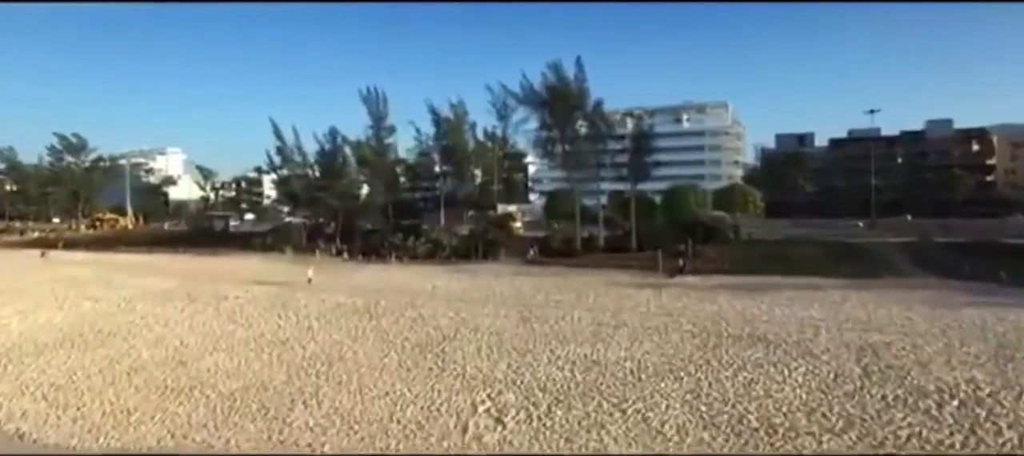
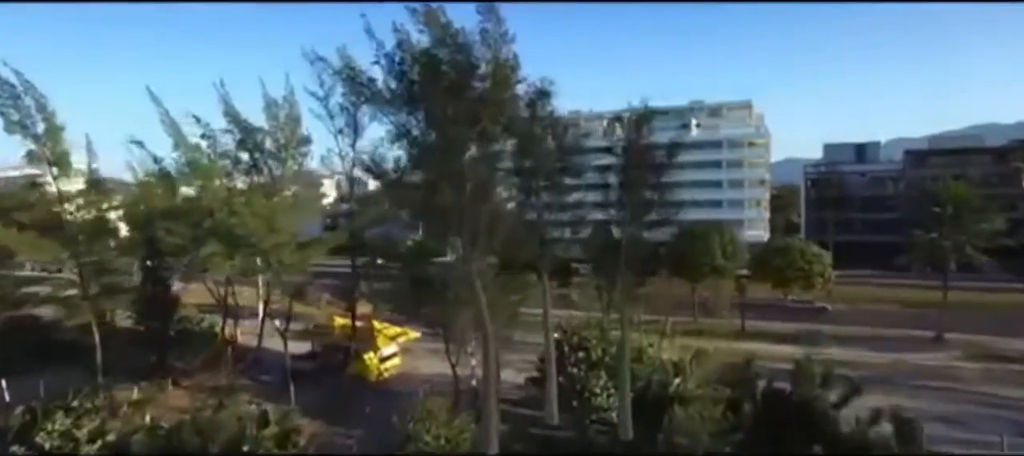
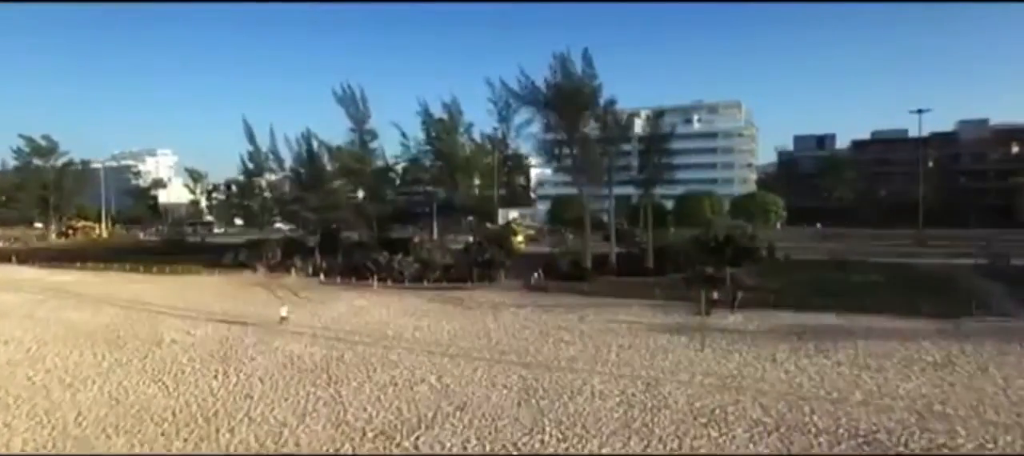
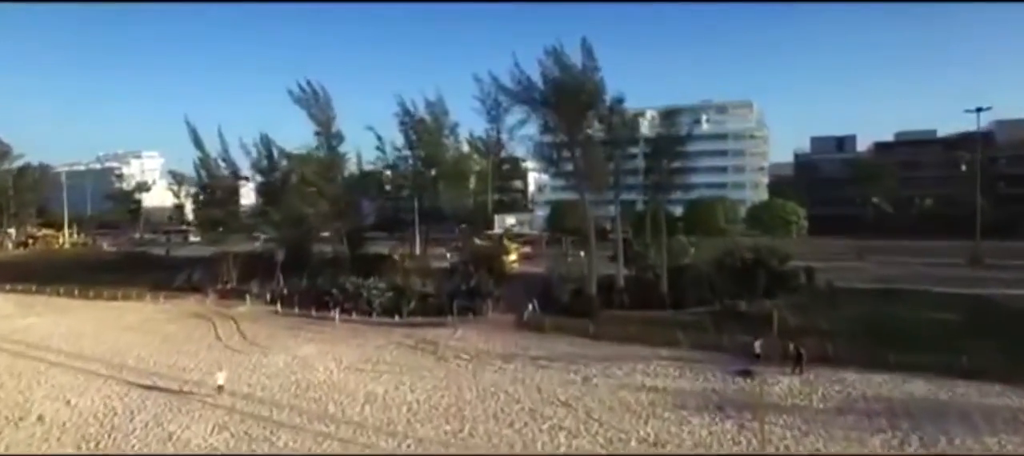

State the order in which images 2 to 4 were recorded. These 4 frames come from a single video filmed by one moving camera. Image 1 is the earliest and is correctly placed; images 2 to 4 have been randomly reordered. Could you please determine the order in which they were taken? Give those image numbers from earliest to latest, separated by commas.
3, 4, 2
